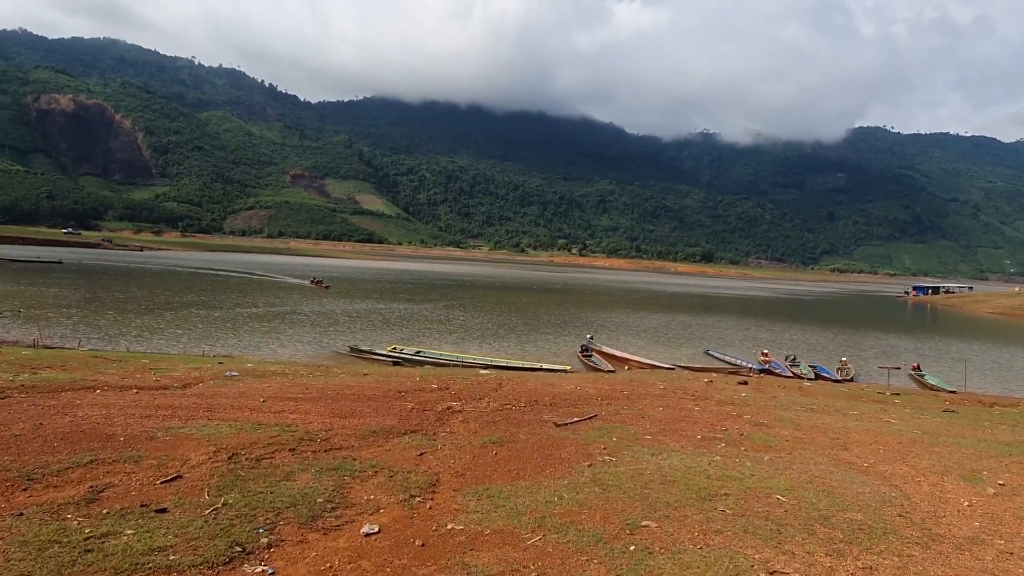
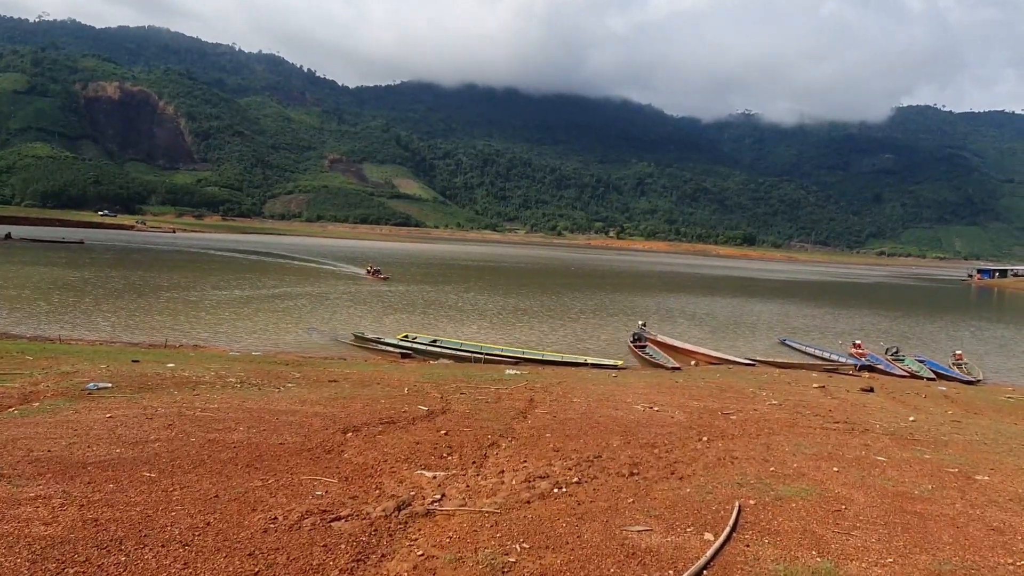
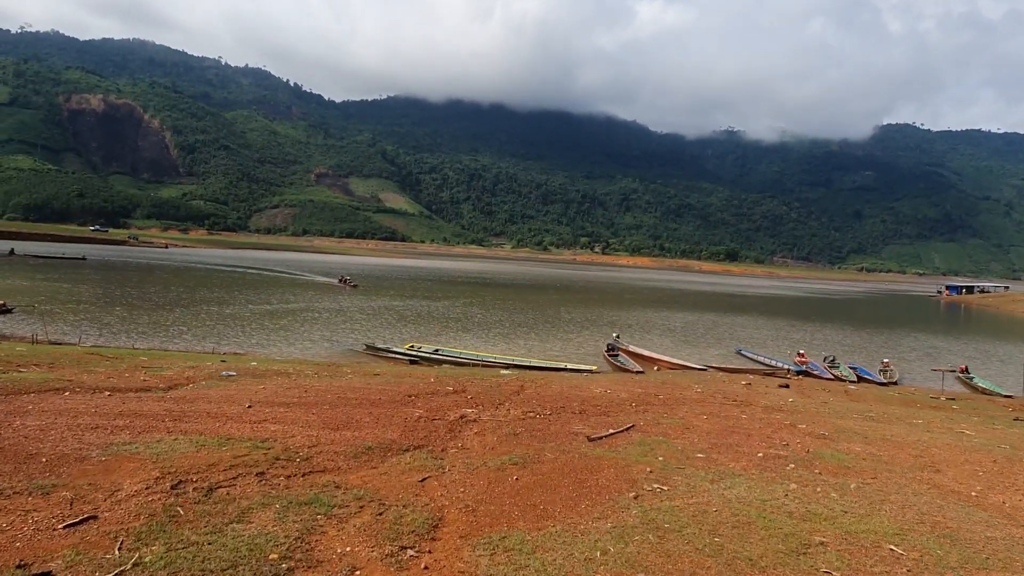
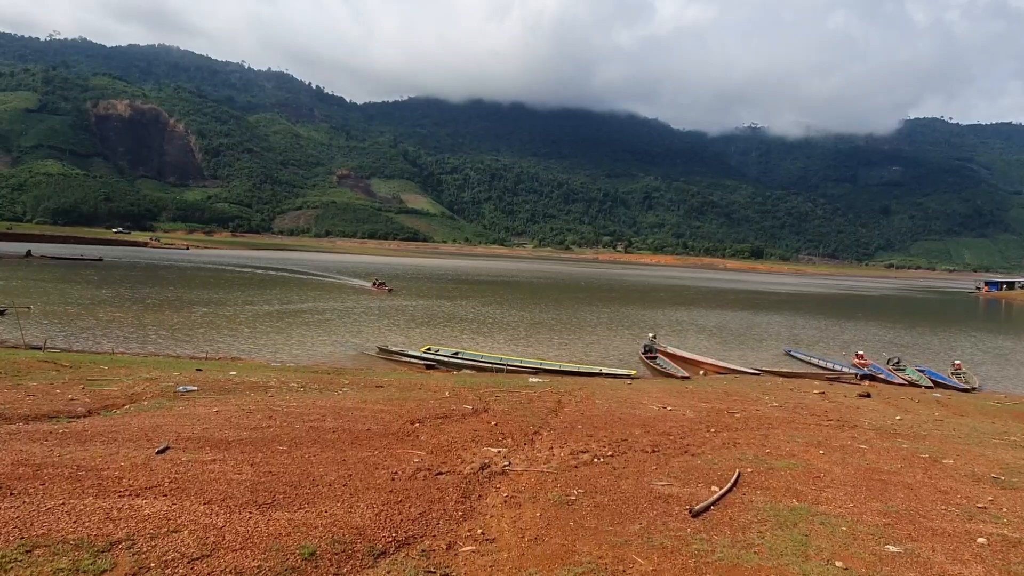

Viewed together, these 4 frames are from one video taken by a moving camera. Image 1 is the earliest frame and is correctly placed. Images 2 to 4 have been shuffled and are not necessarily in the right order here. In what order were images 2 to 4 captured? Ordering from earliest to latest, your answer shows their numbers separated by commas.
3, 4, 2
